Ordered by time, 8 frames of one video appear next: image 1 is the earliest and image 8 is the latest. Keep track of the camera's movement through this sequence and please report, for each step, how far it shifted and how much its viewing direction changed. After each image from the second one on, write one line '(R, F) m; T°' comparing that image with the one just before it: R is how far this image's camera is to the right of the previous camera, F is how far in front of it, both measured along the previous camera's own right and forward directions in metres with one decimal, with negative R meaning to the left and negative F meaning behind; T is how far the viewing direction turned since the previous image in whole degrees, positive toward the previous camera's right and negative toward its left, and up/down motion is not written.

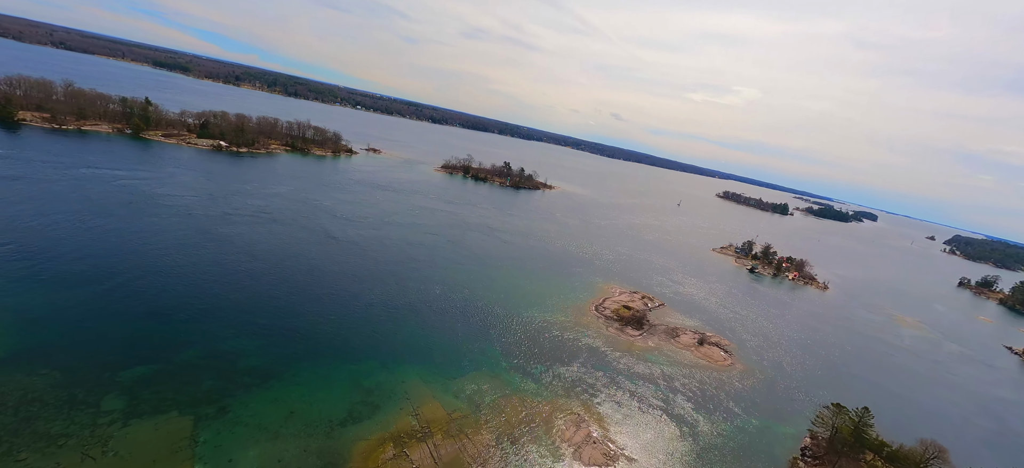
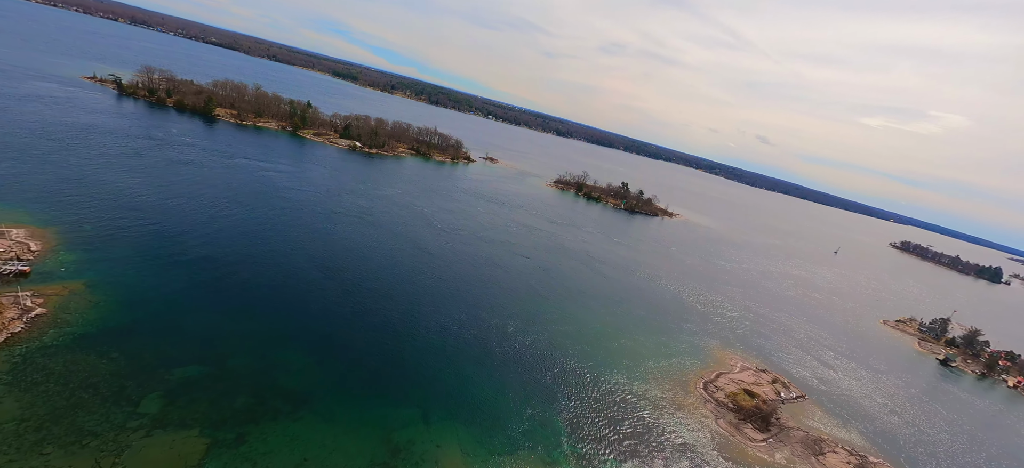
(+0.8, +3.3) m; -16°
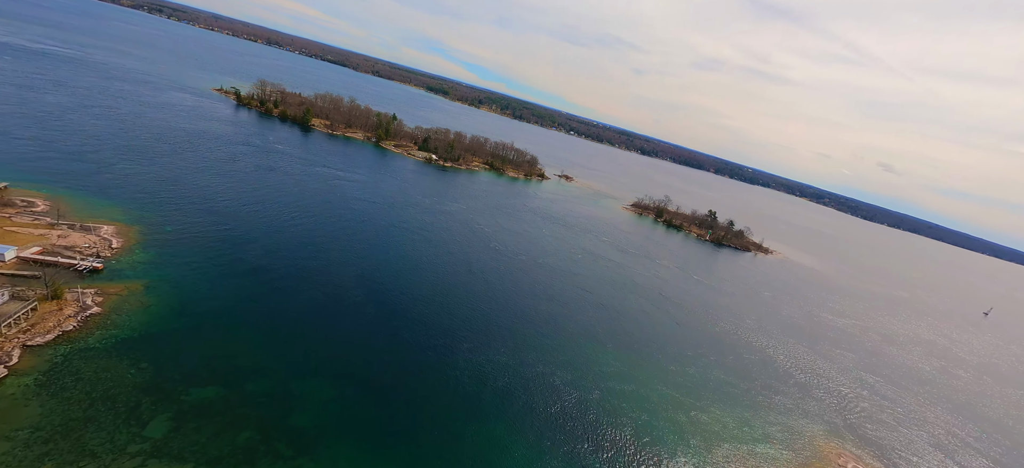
(+0.8, +2.3) m; -11°
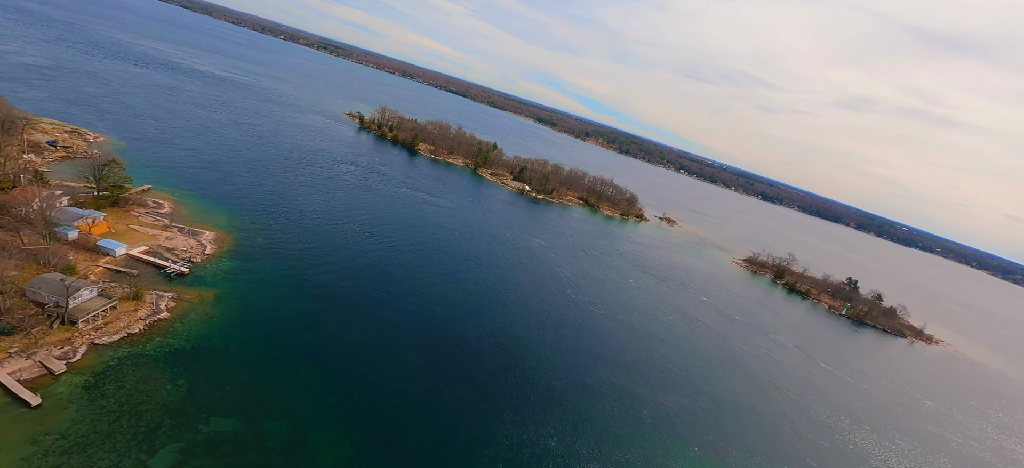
(+0.9, +2.5) m; -14°
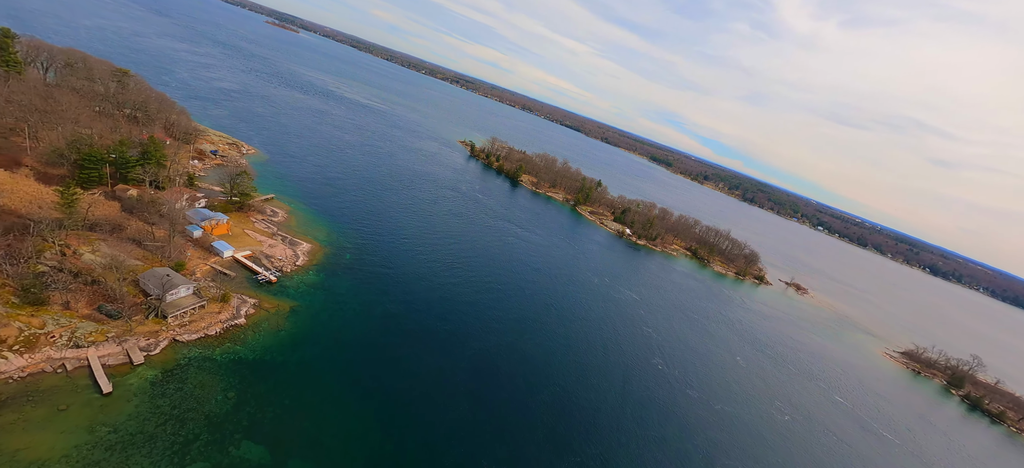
(+0.8, +2.0) m; -14°
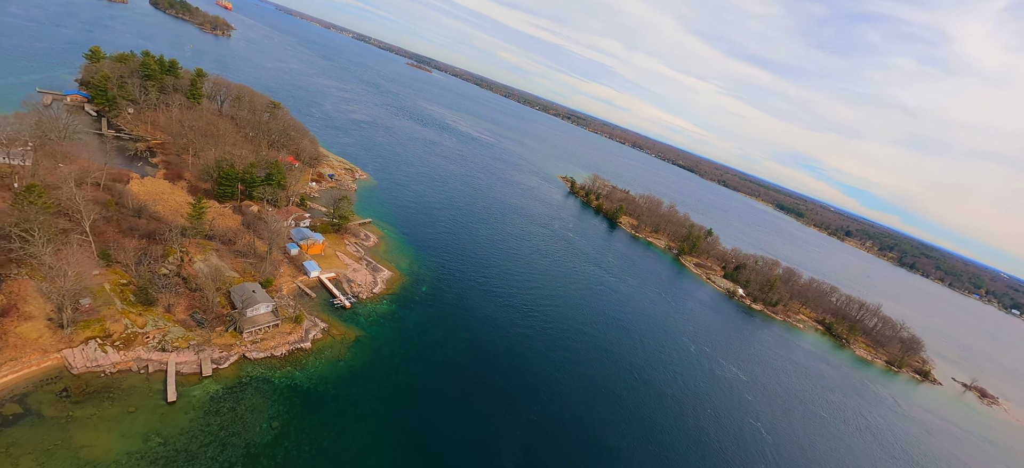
(+0.7, +1.8) m; -14°
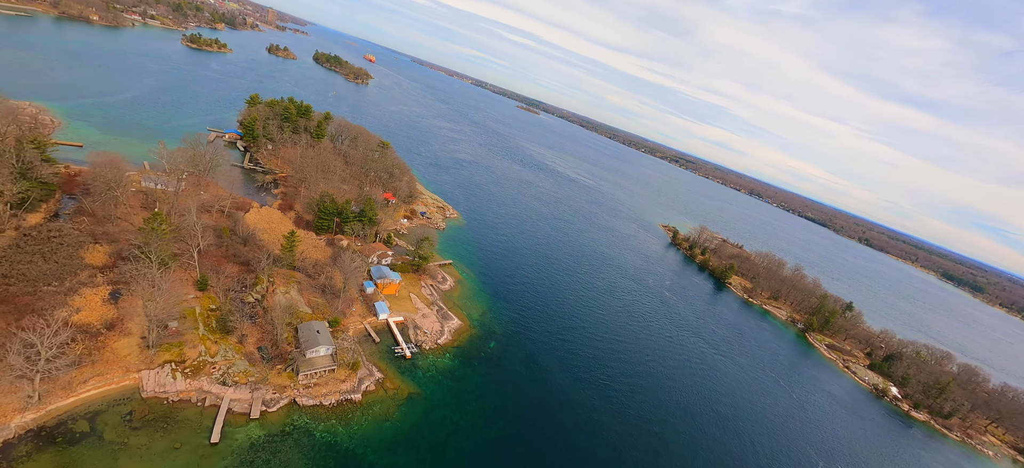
(+0.6, +2.0) m; -14°
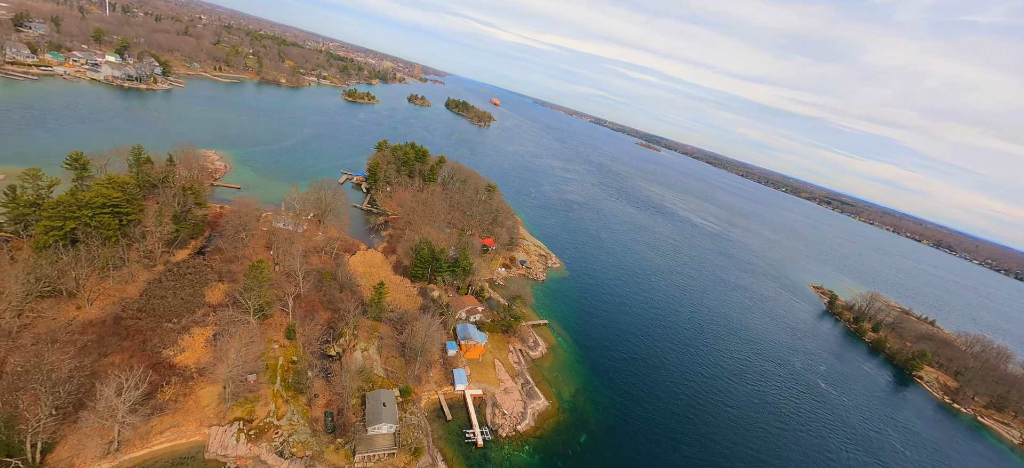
(+0.4, +2.8) m; -16°
